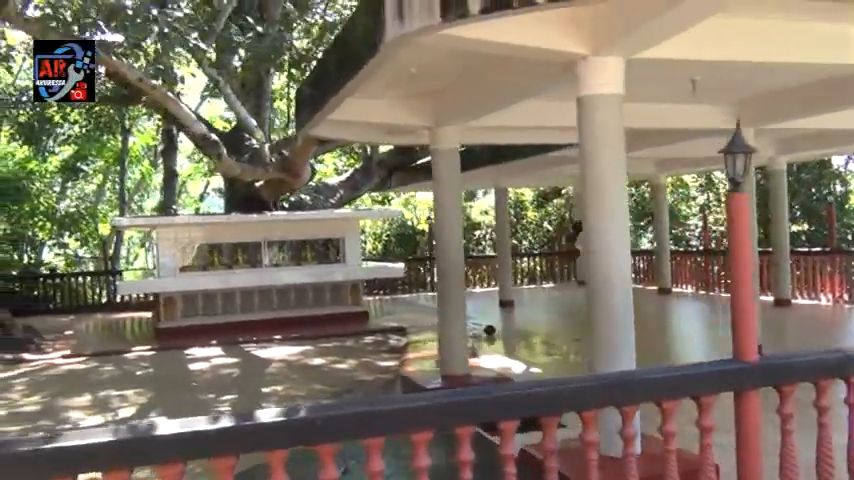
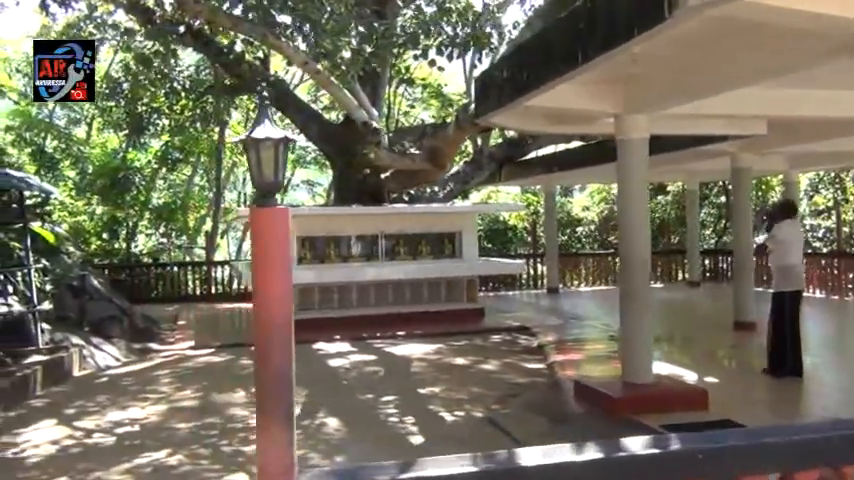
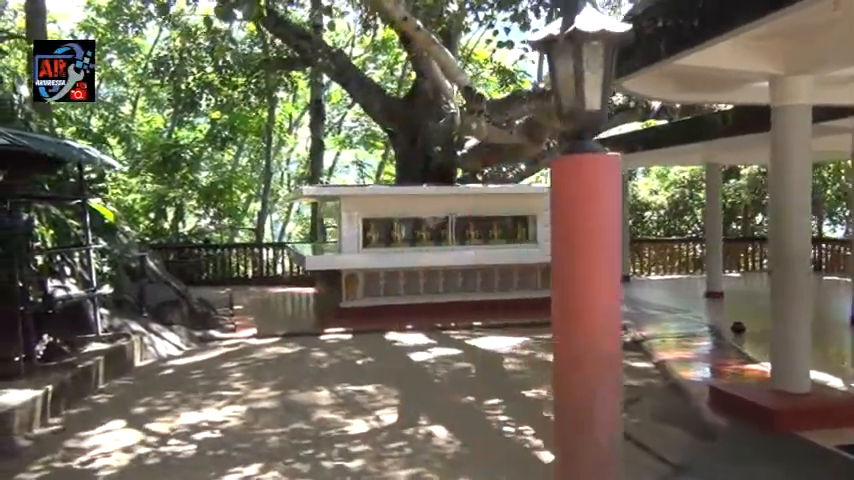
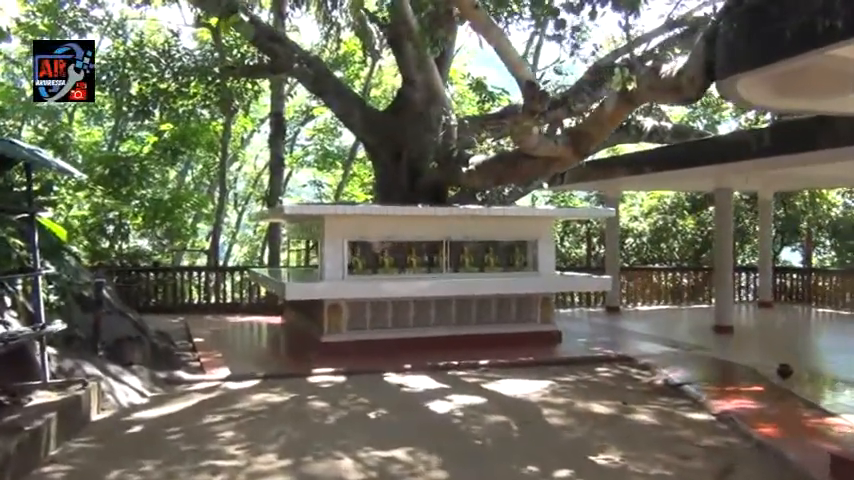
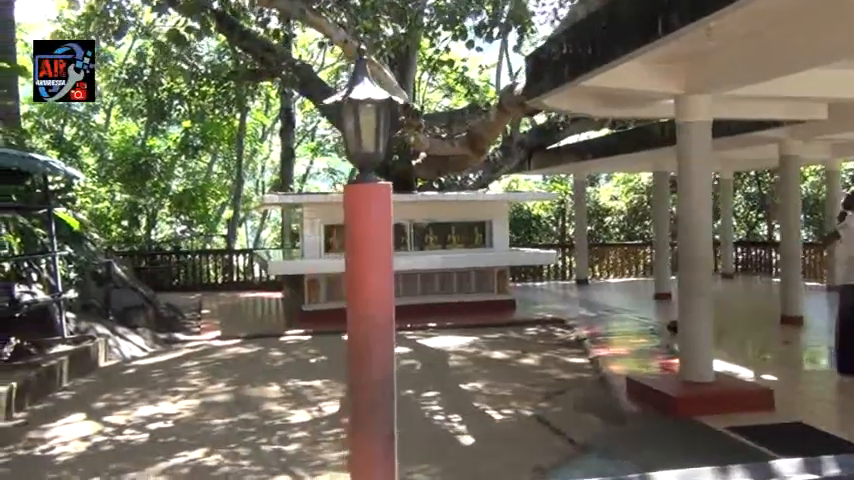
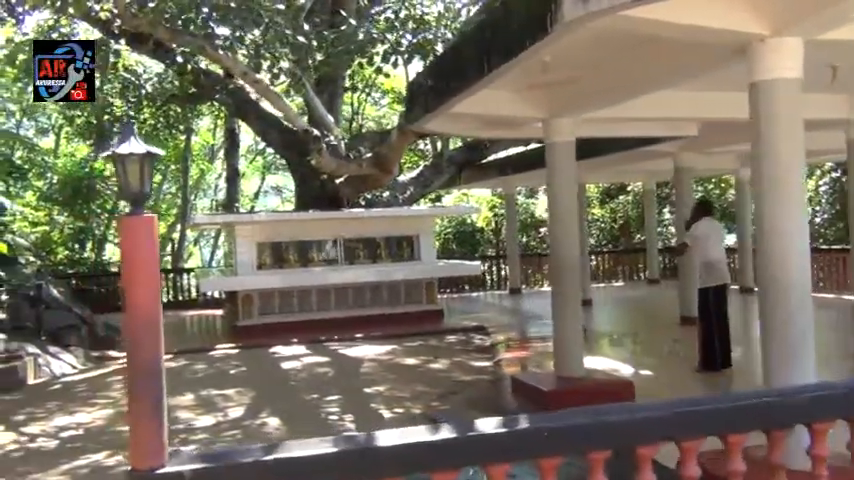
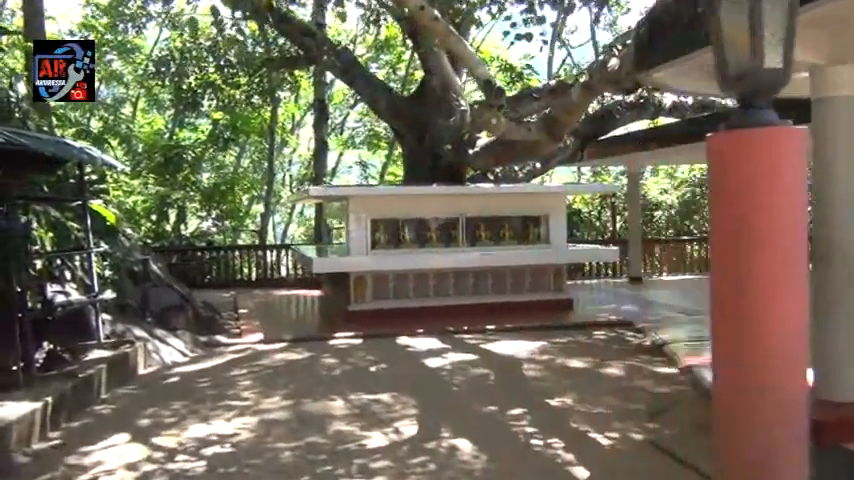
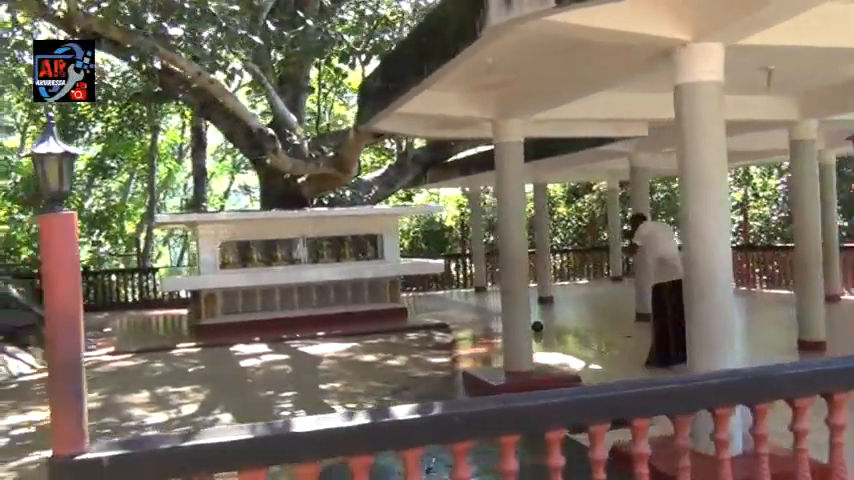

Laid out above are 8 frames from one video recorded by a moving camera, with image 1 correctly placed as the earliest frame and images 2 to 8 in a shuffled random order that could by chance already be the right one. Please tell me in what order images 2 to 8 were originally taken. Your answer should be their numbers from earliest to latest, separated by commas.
8, 6, 2, 5, 3, 7, 4
